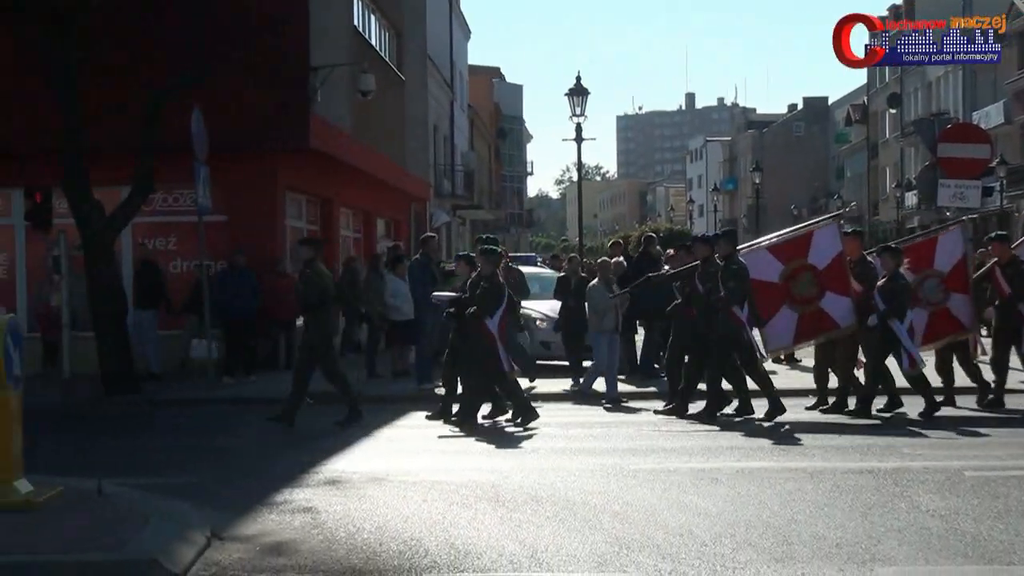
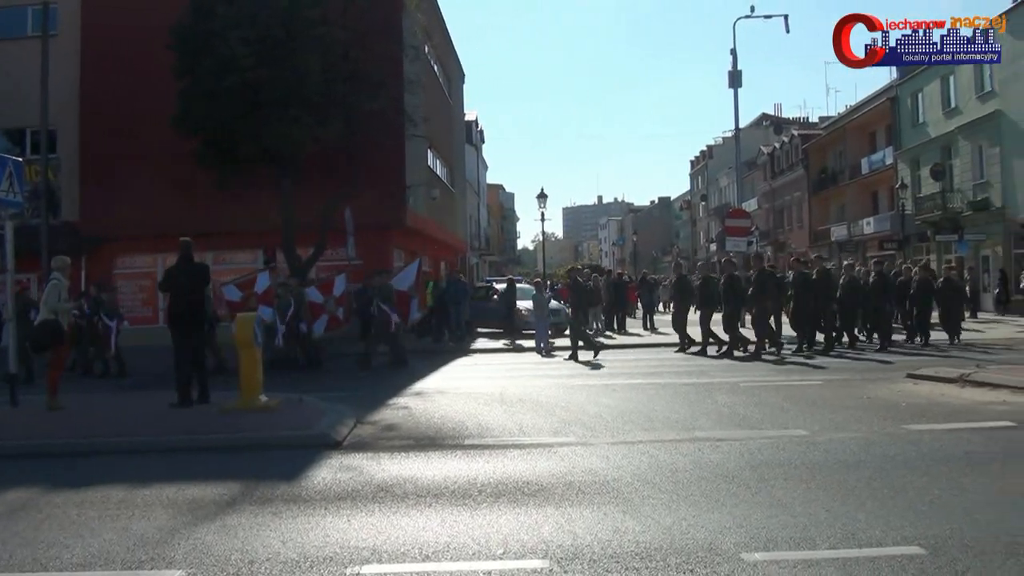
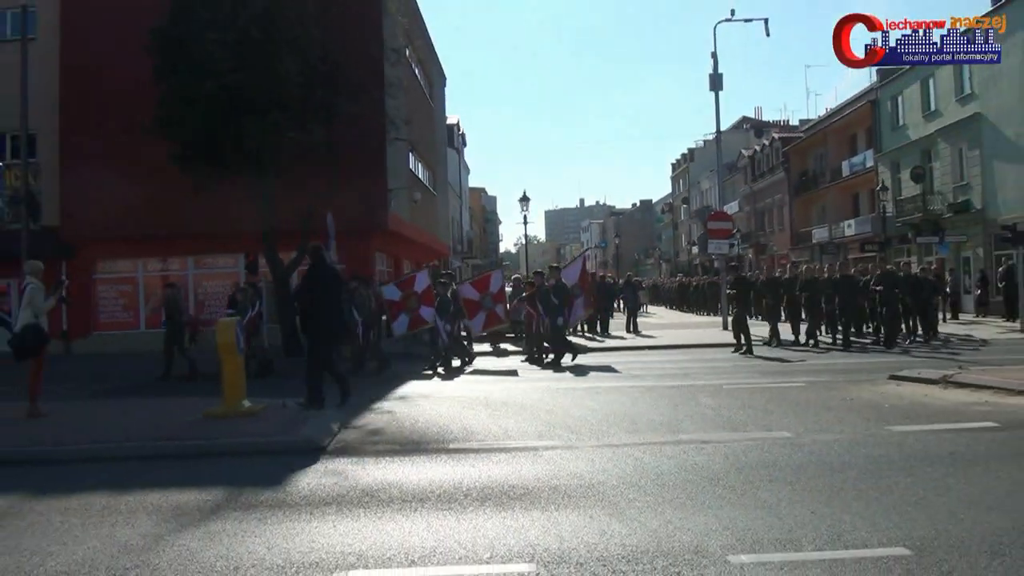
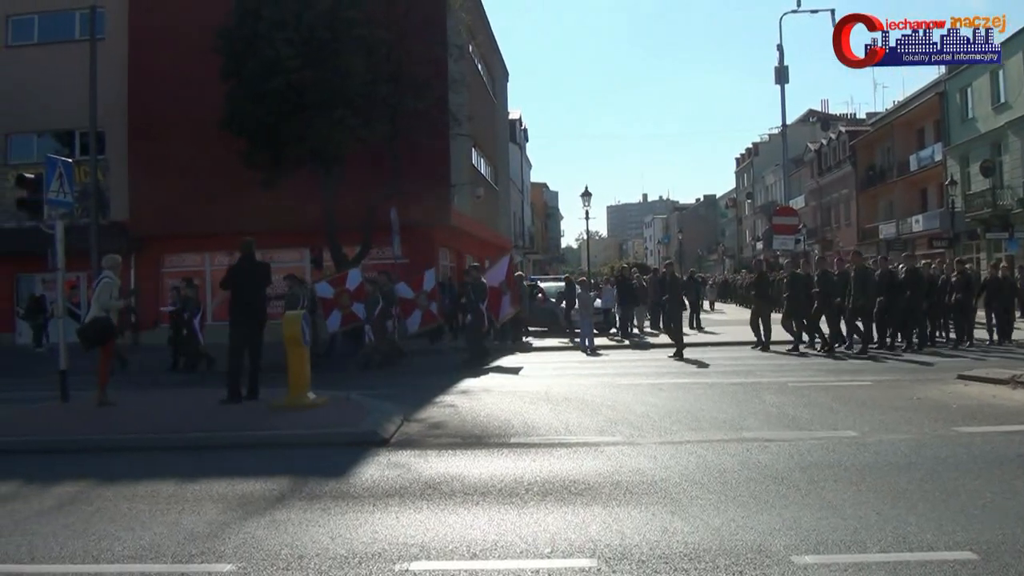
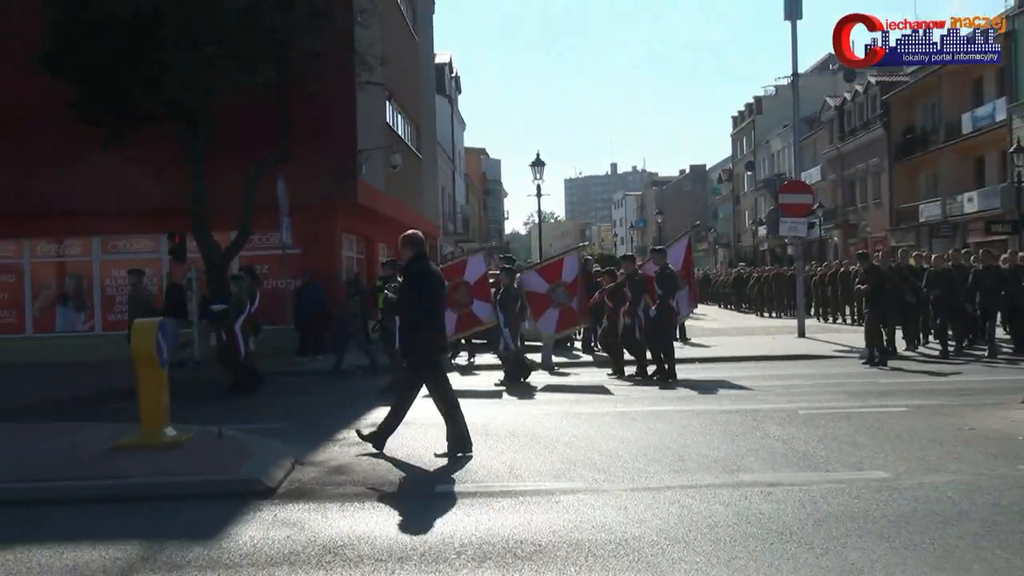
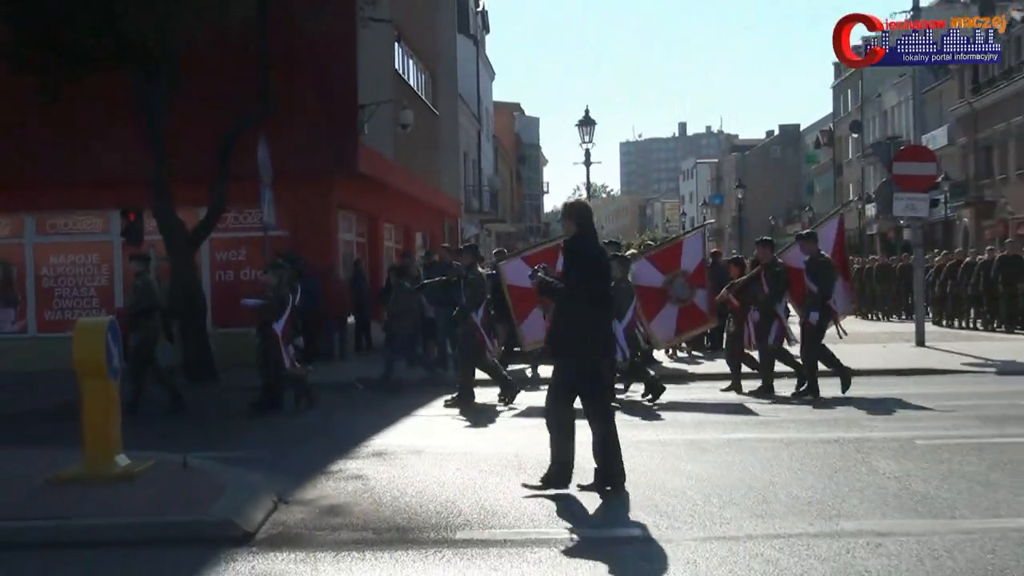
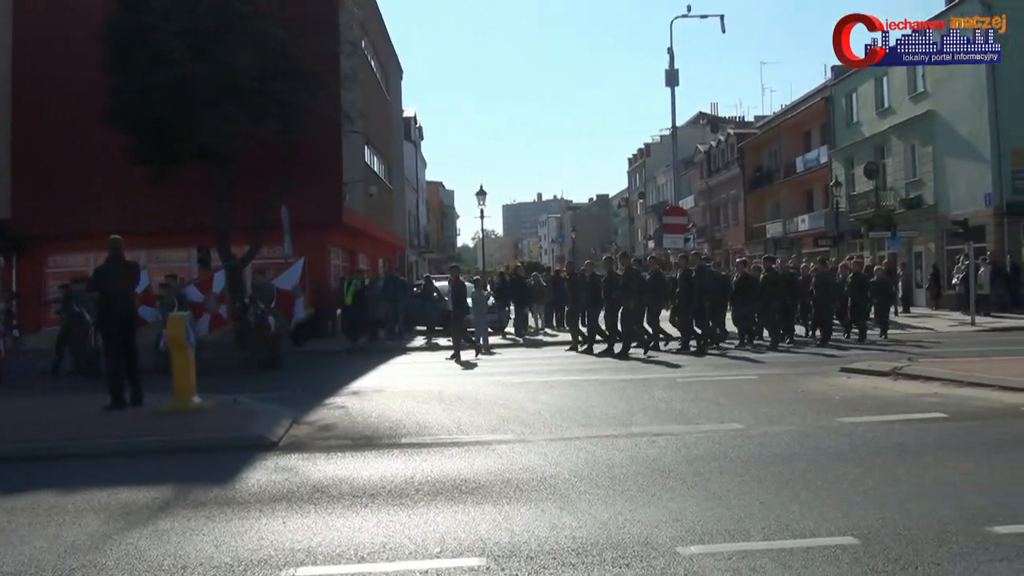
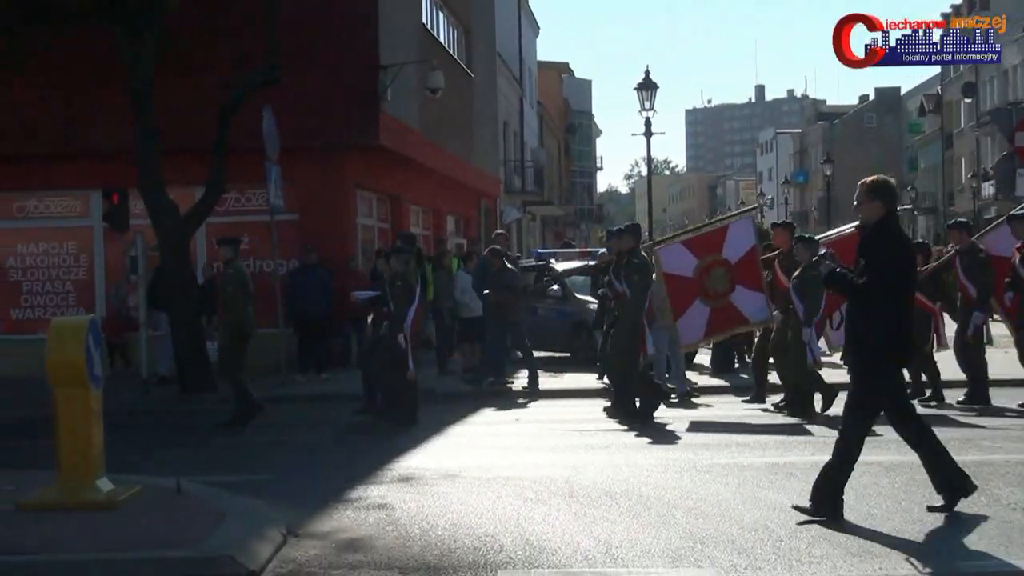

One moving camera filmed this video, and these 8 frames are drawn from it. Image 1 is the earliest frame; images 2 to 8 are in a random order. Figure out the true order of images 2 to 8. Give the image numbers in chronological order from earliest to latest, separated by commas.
8, 6, 5, 3, 4, 2, 7
